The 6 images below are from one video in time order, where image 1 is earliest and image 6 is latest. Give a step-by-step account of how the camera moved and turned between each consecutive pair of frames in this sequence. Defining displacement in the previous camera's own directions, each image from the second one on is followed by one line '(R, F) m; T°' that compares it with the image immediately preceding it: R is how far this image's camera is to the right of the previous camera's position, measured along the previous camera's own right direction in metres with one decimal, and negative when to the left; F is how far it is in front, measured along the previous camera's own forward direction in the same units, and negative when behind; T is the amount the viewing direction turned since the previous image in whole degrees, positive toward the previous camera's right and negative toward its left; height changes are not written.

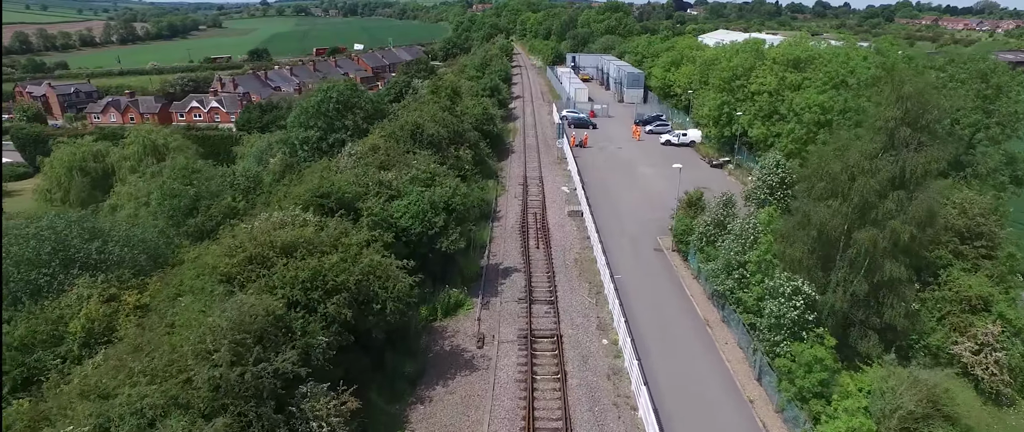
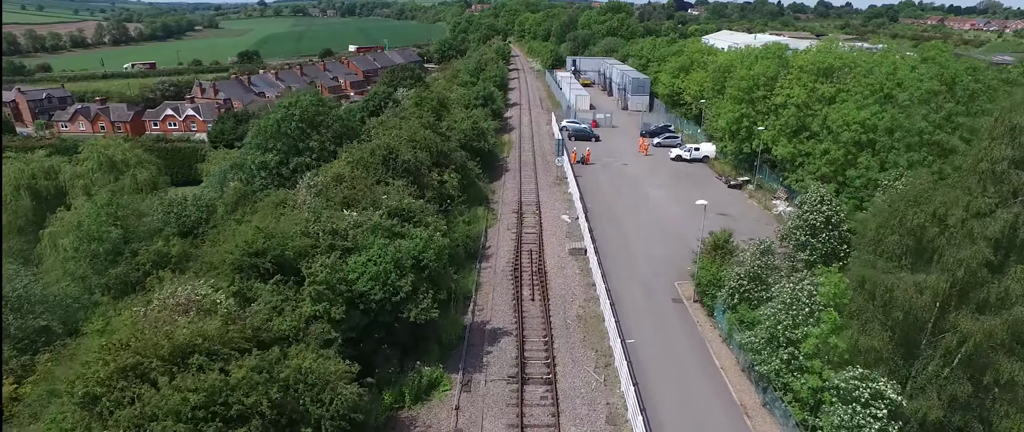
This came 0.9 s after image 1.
(+0.4, +5.0) m; 0°
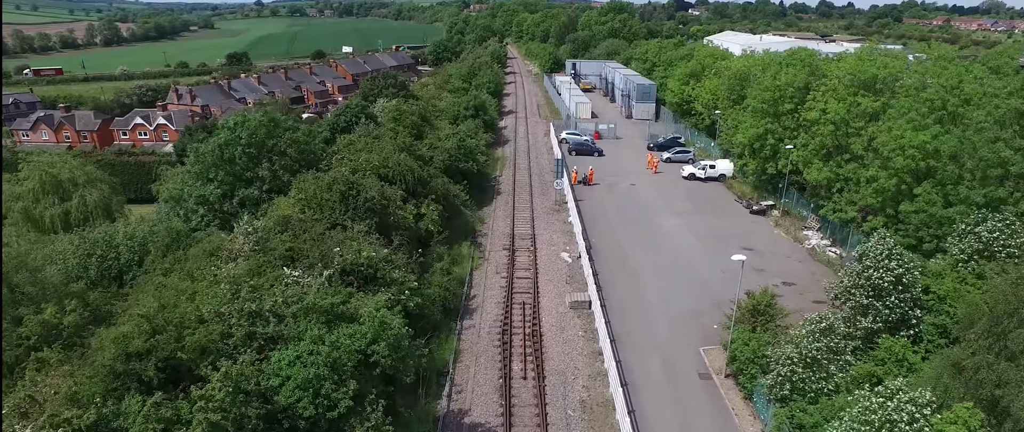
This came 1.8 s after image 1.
(+0.4, +5.1) m; 0°
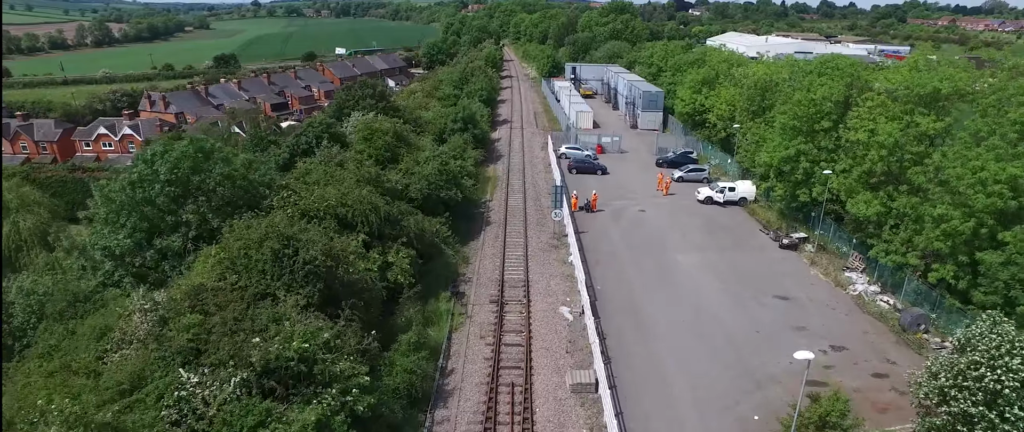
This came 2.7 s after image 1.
(+0.4, +5.2) m; 0°
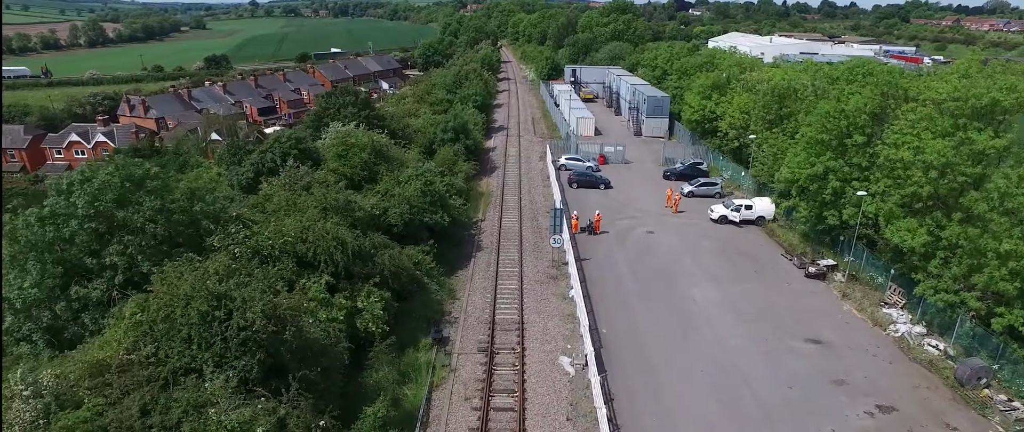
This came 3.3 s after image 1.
(+0.2, +3.5) m; 0°
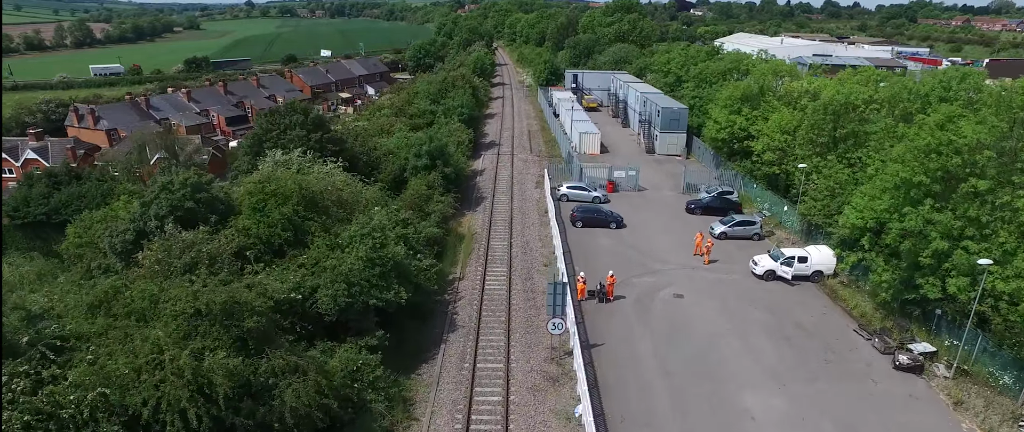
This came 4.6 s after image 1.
(+0.5, +7.7) m; 0°
